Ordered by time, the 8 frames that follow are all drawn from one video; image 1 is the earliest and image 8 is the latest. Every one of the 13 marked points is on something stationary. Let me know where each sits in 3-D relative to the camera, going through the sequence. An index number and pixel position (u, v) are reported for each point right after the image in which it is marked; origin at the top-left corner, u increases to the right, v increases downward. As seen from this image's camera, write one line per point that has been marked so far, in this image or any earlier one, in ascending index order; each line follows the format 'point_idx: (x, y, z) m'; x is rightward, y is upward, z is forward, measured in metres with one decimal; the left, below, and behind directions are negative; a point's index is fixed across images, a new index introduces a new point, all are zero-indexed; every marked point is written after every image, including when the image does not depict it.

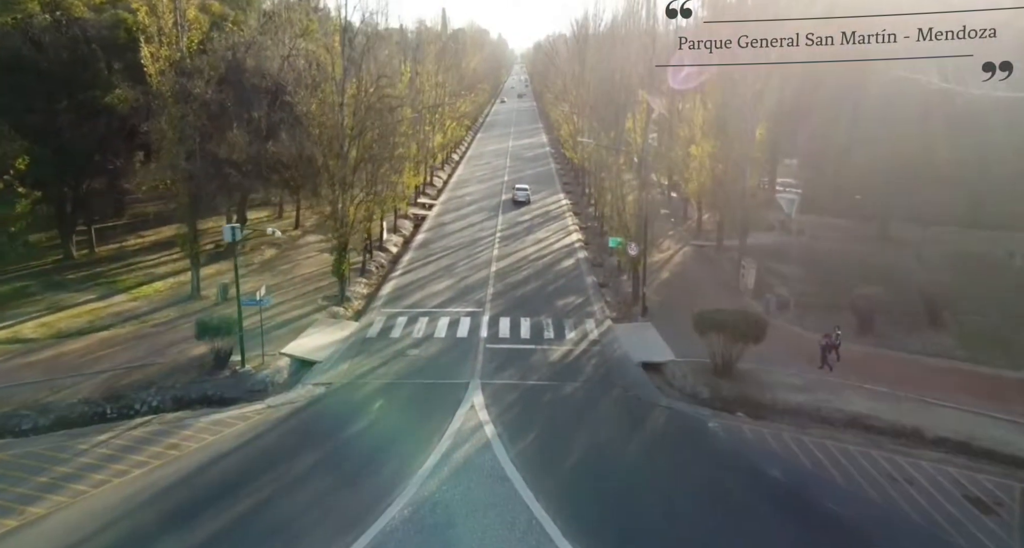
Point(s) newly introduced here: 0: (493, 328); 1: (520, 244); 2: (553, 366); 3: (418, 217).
0: (-0.2, -0.7, +9.2) m
1: (+0.2, +0.6, +14.0) m
2: (+0.5, -1.0, +7.9) m
3: (-2.2, +1.3, +16.8) m
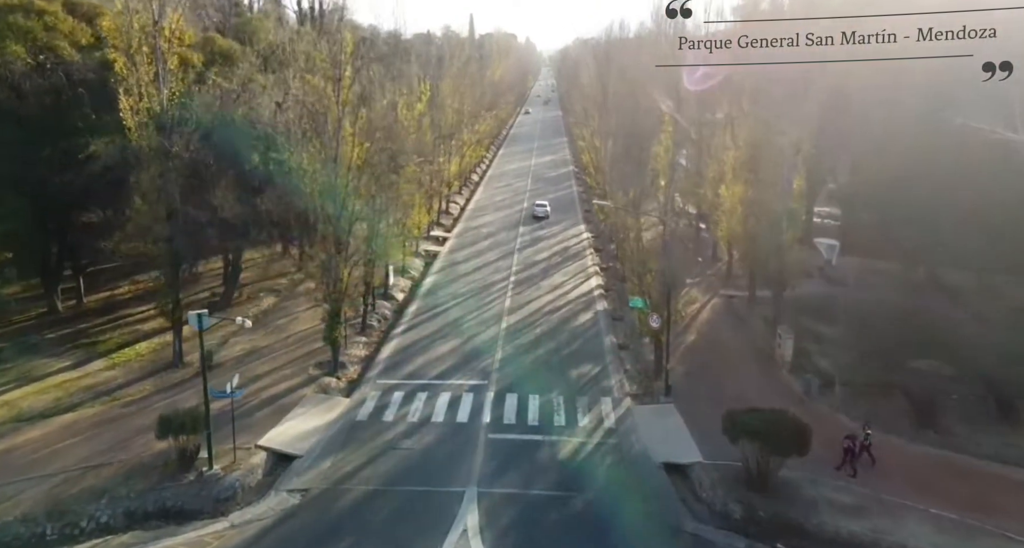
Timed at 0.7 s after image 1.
0: (-0.2, -1.6, +8.2) m
1: (+0.4, -0.3, +13.0) m
2: (+0.5, -1.9, +6.9) m
3: (-1.9, +0.4, +15.9) m
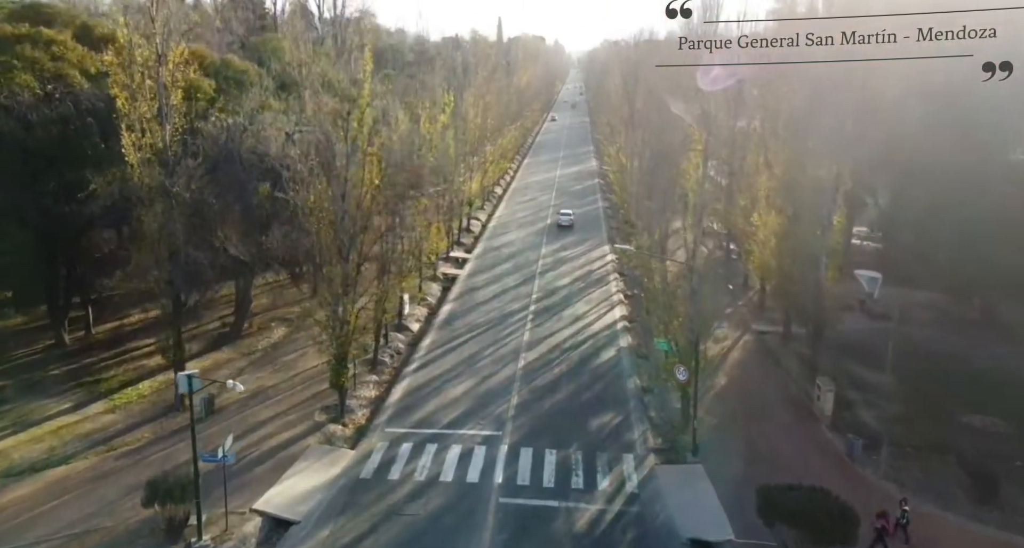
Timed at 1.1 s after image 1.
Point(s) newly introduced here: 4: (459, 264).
0: (0.0, -2.1, +7.7) m
1: (+0.8, -0.8, +12.5) m
2: (+0.6, -2.4, +6.4) m
3: (-1.4, -0.1, +15.4) m
4: (-1.2, +0.2, +16.6) m
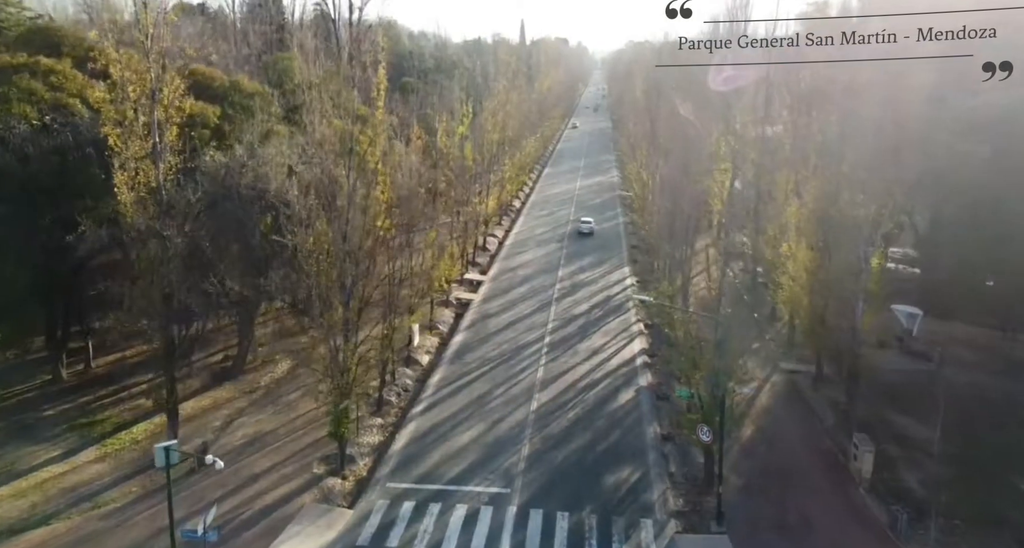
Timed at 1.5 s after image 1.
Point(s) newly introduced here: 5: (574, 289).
0: (+0.1, -2.6, +7.1) m
1: (+1.0, -1.4, +11.9) m
2: (+0.6, -2.9, +5.8) m
3: (-1.1, -0.6, +14.9) m
4: (-0.9, -0.3, +16.1) m
5: (+1.4, -0.3, +15.9) m
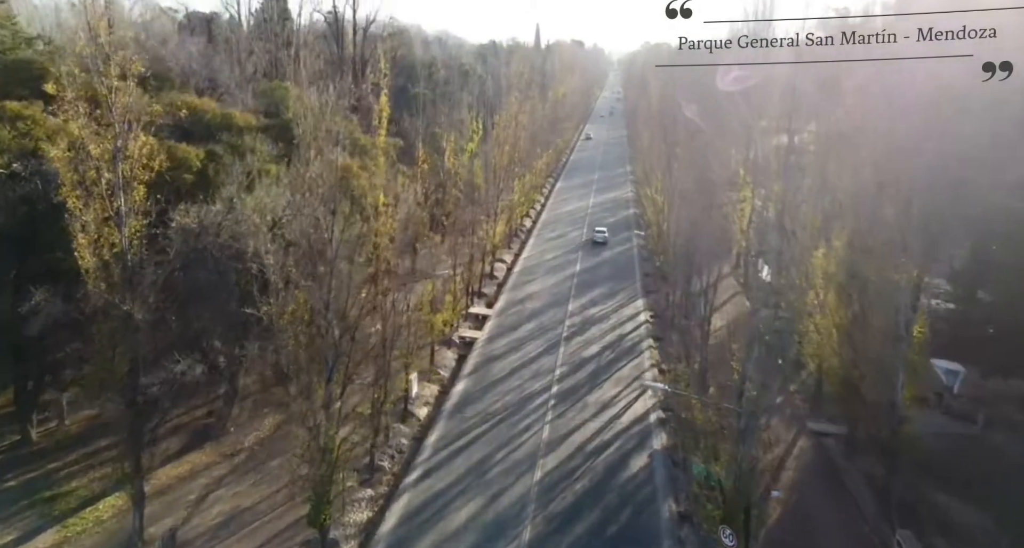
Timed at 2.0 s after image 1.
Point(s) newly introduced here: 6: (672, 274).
0: (0.0, -3.3, +6.3) m
1: (+1.1, -2.1, +11.0) m
2: (+0.6, -3.6, +4.9) m
3: (-0.9, -1.4, +14.1) m
4: (-0.7, -1.1, +15.3) m
5: (+1.5, -1.1, +15.0) m
6: (+3.6, 0.0, +16.1) m
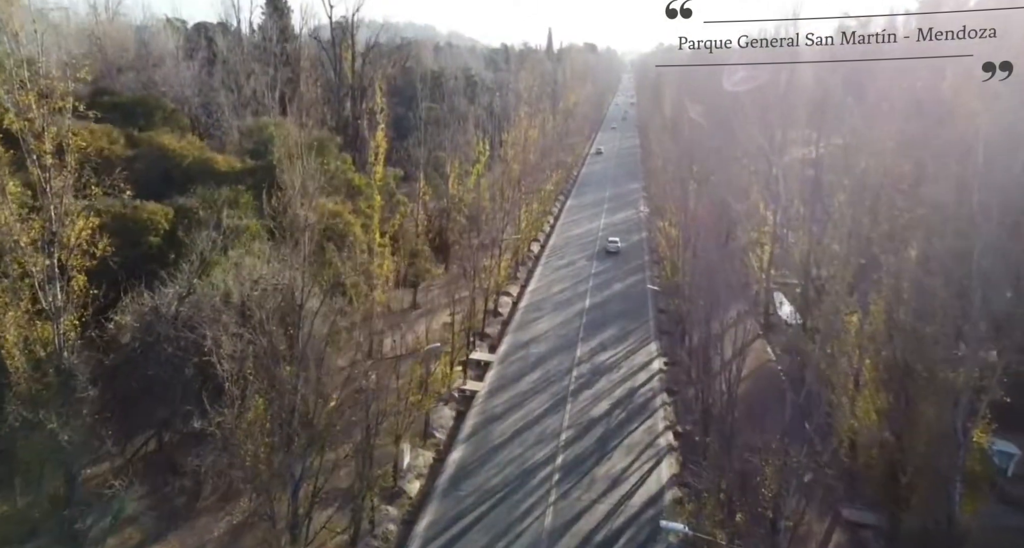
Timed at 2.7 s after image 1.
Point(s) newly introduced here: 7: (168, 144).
0: (0.0, -4.2, +5.3) m
1: (+1.1, -3.0, +10.0) m
2: (+0.5, -4.5, +3.9) m
3: (-0.9, -2.3, +13.1) m
4: (-0.7, -2.0, +14.3) m
5: (+1.6, -2.0, +14.0) m
6: (+3.7, -0.9, +15.1) m
7: (-5.7, +2.1, +11.9) m
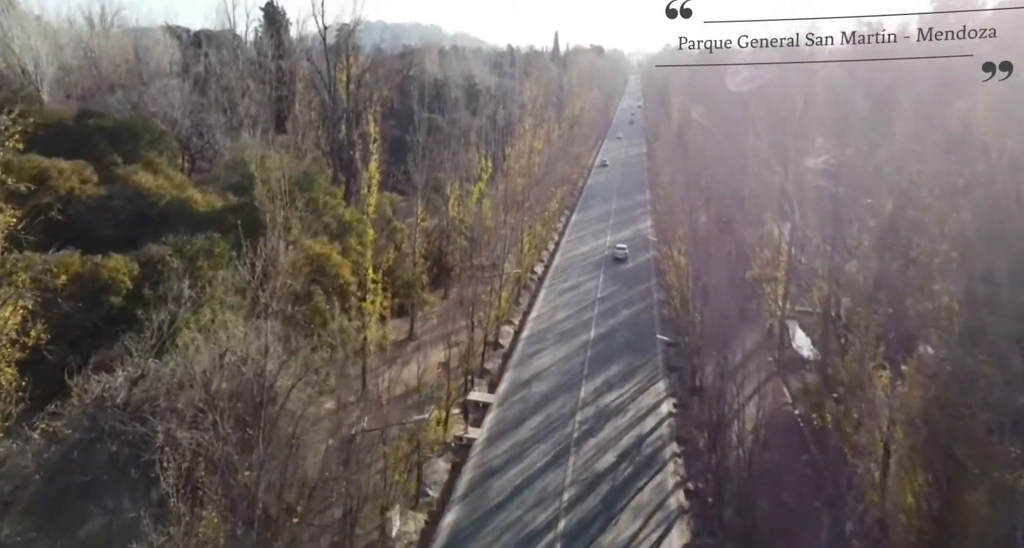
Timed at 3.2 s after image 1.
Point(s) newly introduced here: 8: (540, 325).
0: (-0.1, -4.9, +4.5) m
1: (+1.0, -3.7, +9.2) m
2: (+0.4, -5.1, +3.1) m
3: (-0.9, -3.0, +12.3) m
4: (-0.6, -2.7, +13.5) m
5: (+1.6, -2.7, +13.2) m
6: (+3.7, -1.6, +14.2) m
7: (-5.7, +1.4, +11.1) m
8: (+0.7, -1.3, +18.7) m
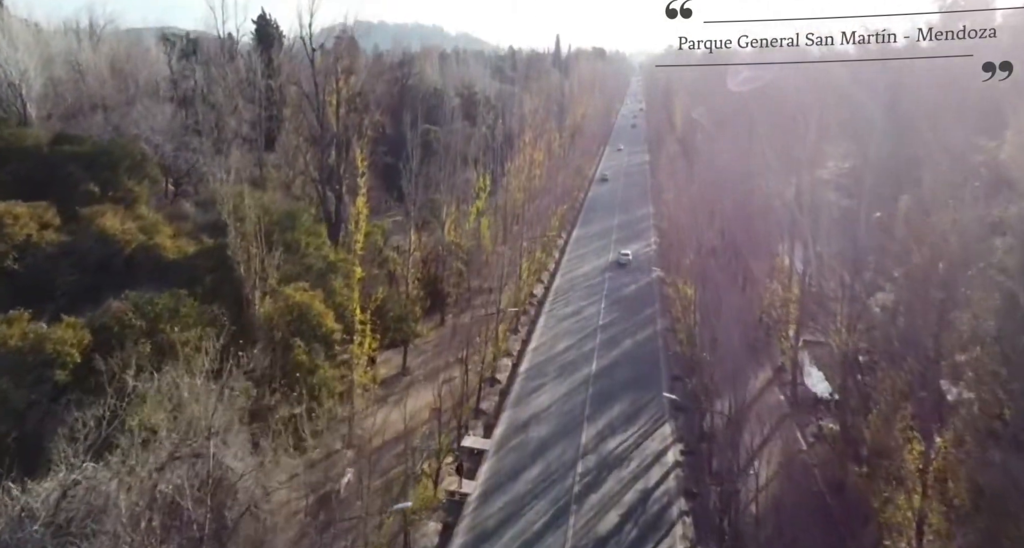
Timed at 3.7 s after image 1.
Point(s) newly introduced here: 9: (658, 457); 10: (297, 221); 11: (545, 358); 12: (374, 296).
0: (-0.2, -5.5, +3.7) m
1: (+1.0, -4.4, +8.4) m
2: (+0.3, -5.8, +2.3) m
3: (-1.0, -3.7, +11.5) m
4: (-0.7, -3.4, +12.7) m
5: (+1.5, -3.4, +12.3) m
6: (+3.6, -2.3, +13.4) m
7: (-5.8, +0.7, +10.3) m
8: (+0.7, -2.1, +17.9) m
9: (+2.7, -3.3, +13.1) m
10: (-3.6, +0.9, +12.0) m
11: (+0.8, -2.1, +17.8) m
12: (-2.7, -0.4, +13.9) m
